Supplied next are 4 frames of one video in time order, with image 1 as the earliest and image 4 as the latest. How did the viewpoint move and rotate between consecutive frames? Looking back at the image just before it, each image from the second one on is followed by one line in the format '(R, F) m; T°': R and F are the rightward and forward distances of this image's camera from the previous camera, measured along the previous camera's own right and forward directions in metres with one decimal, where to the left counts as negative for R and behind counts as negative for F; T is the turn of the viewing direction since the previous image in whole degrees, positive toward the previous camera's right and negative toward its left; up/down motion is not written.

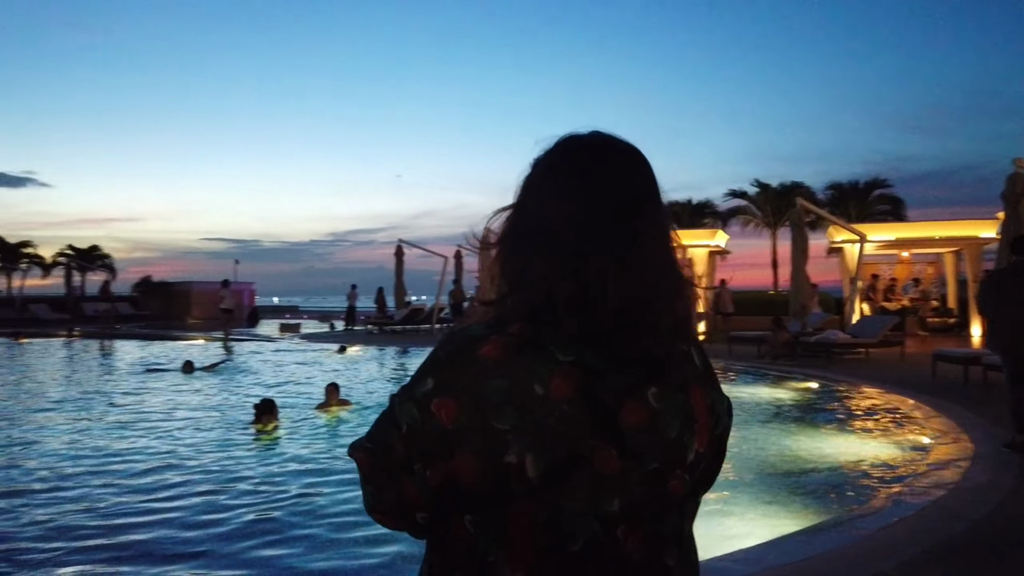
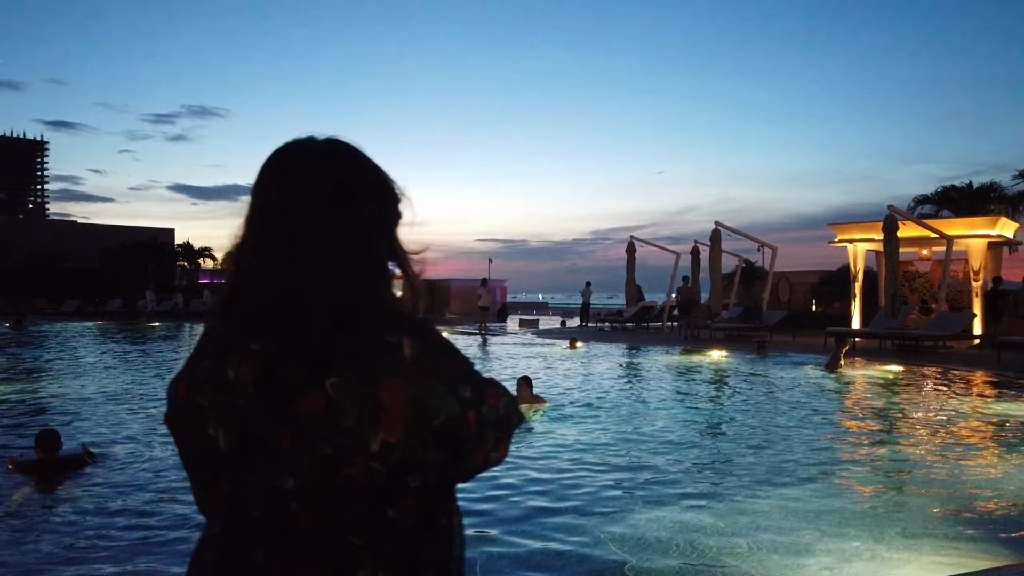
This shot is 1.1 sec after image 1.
(+0.9, +0.3) m; -19°
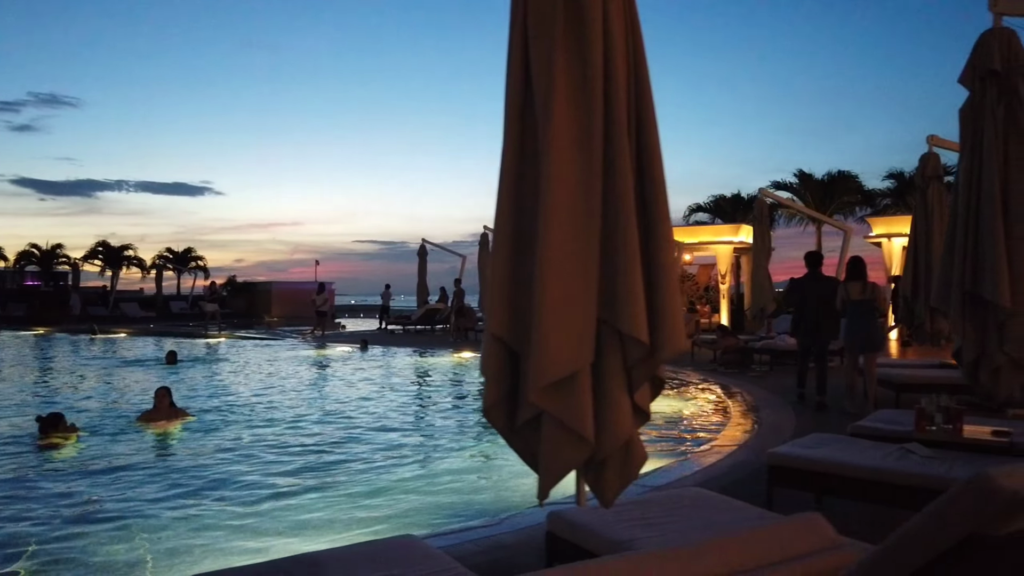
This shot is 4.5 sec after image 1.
(+2.3, -0.4) m; +9°
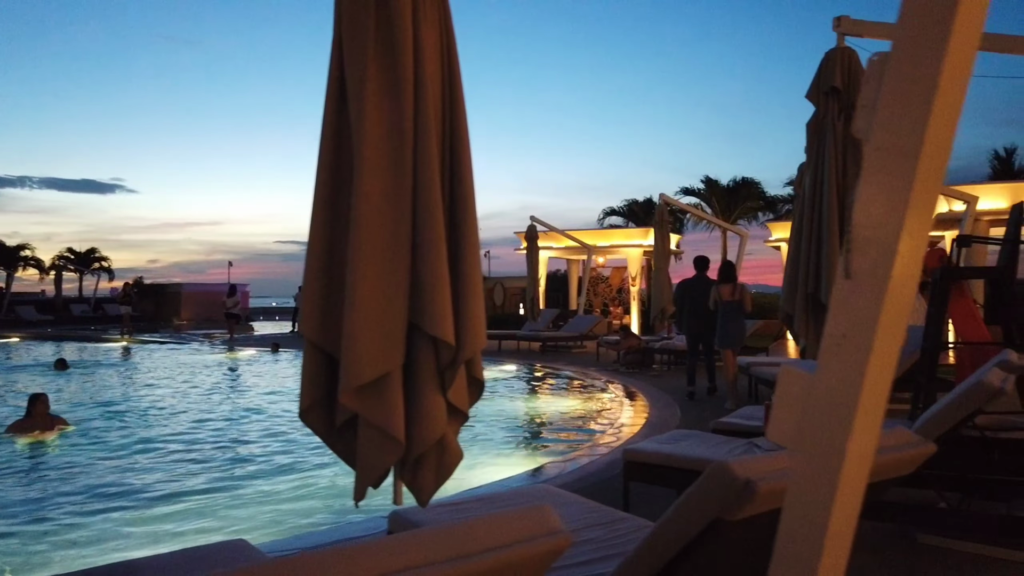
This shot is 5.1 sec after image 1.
(+0.3, -0.1) m; +5°
